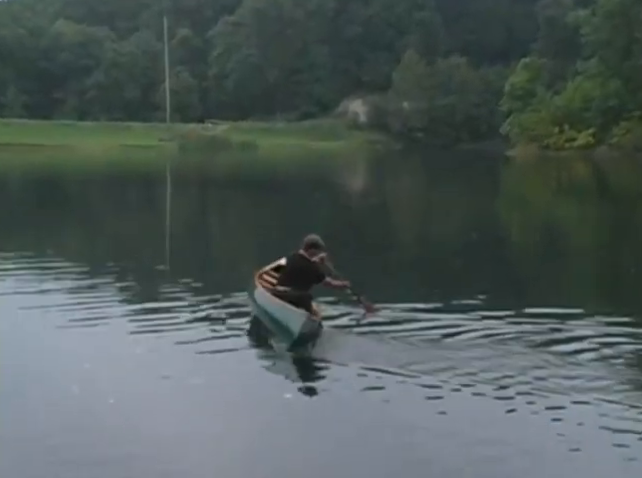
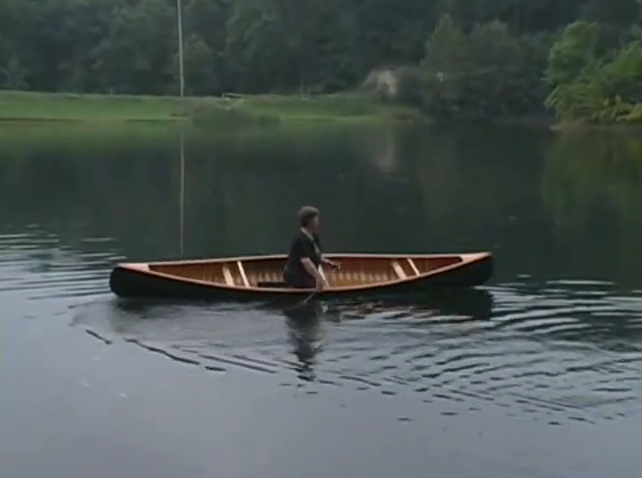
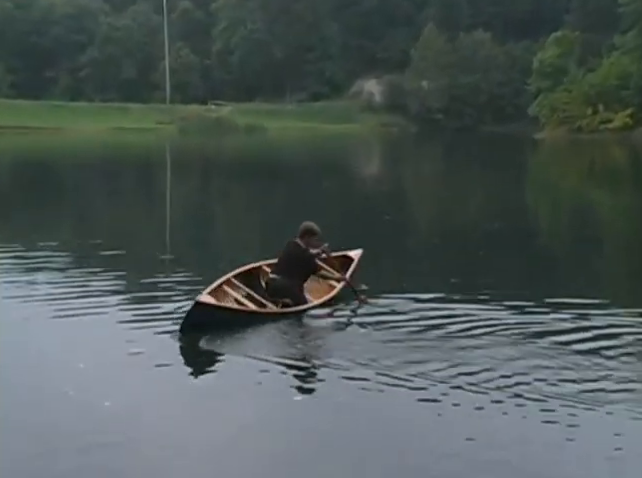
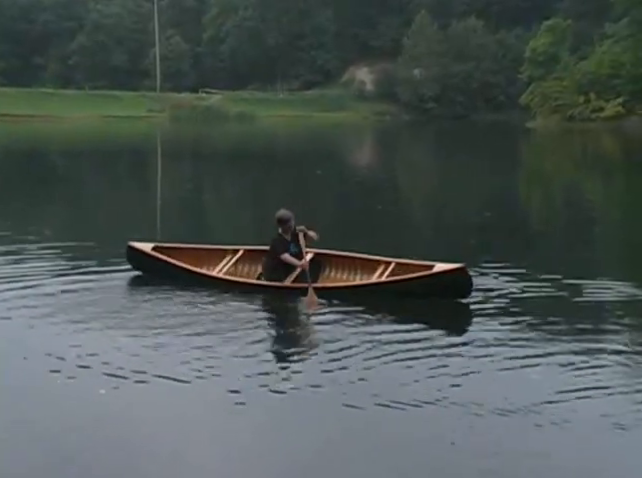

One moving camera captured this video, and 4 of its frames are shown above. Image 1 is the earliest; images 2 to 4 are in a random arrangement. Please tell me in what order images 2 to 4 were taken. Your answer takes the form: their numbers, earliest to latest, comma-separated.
3, 2, 4
